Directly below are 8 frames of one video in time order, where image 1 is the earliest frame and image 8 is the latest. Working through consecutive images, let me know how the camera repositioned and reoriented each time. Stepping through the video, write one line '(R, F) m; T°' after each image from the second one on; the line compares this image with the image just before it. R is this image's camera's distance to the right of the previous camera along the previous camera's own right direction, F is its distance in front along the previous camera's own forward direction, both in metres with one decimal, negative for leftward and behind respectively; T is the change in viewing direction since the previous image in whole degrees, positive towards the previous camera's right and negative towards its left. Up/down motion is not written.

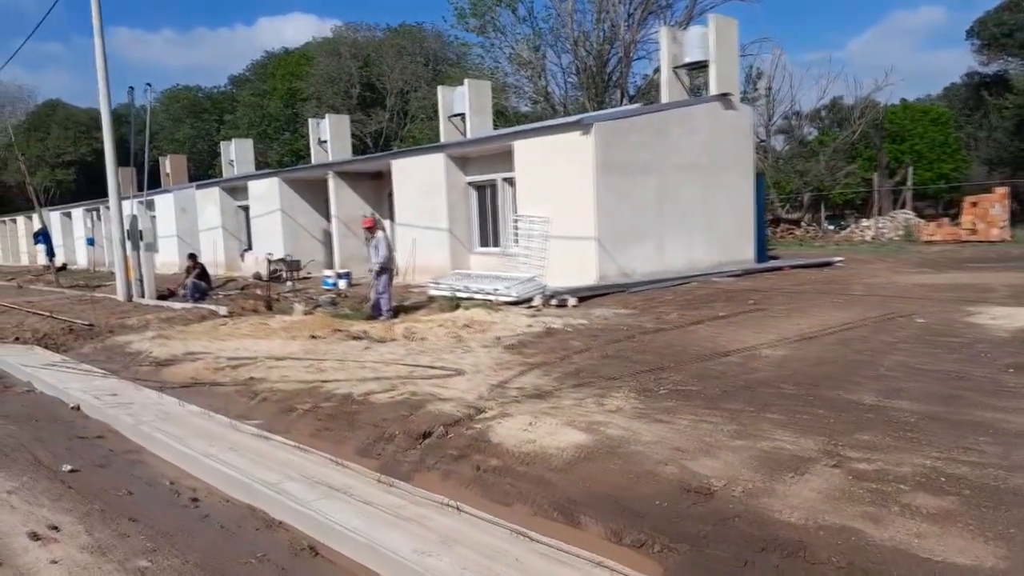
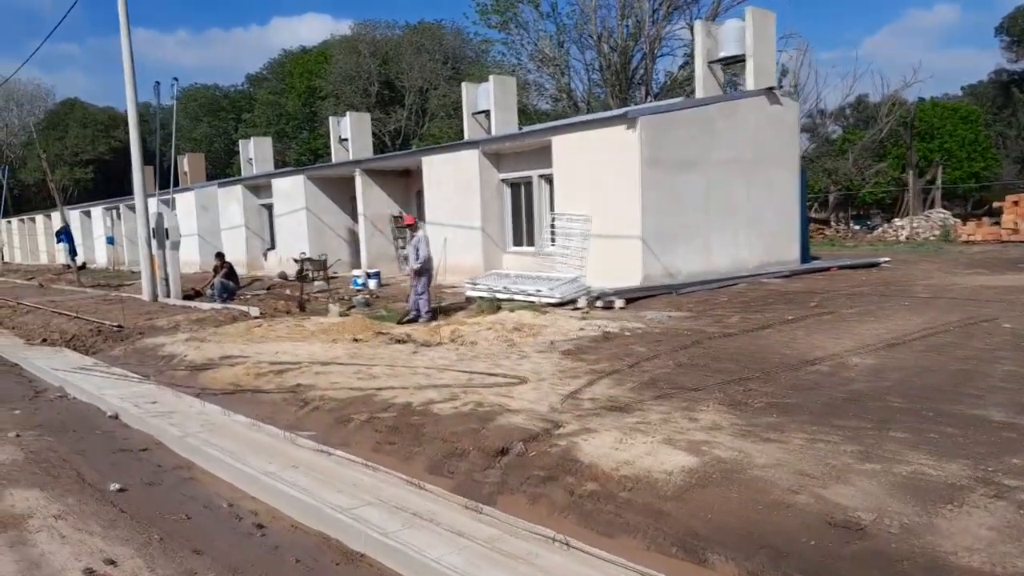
(-0.5, +0.6) m; -1°
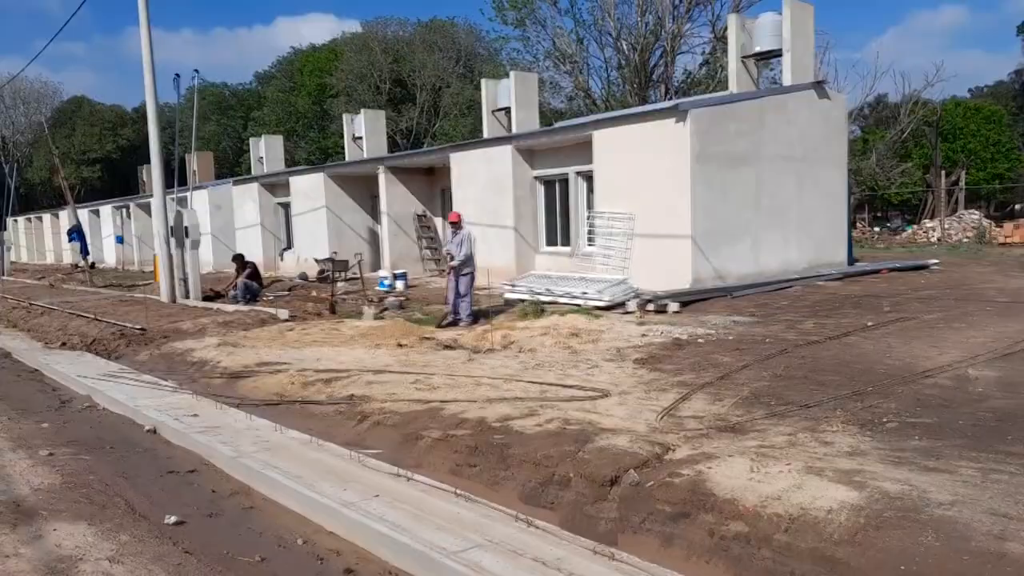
(-0.7, +0.7) m; 0°
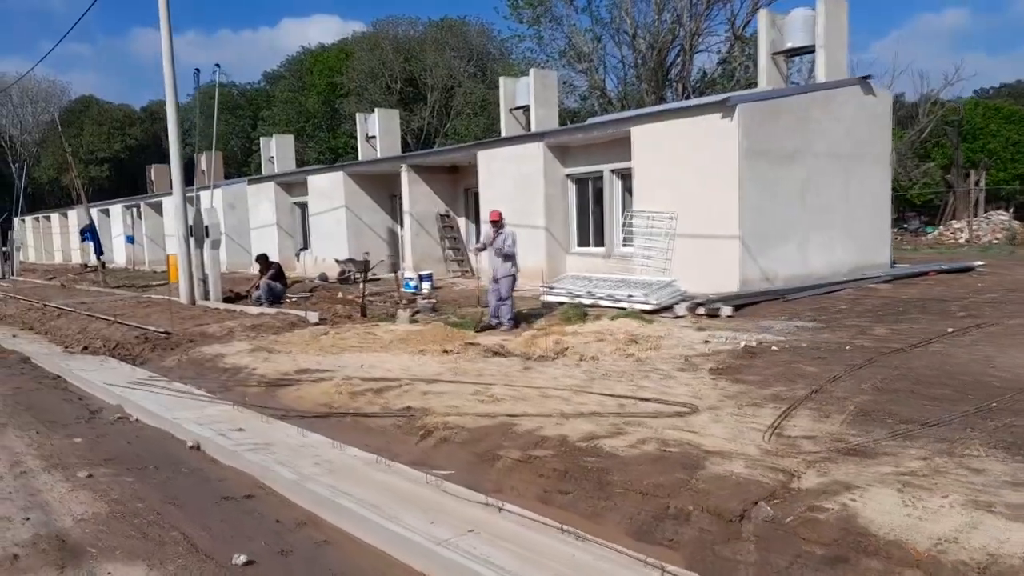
(-0.6, +0.6) m; 0°
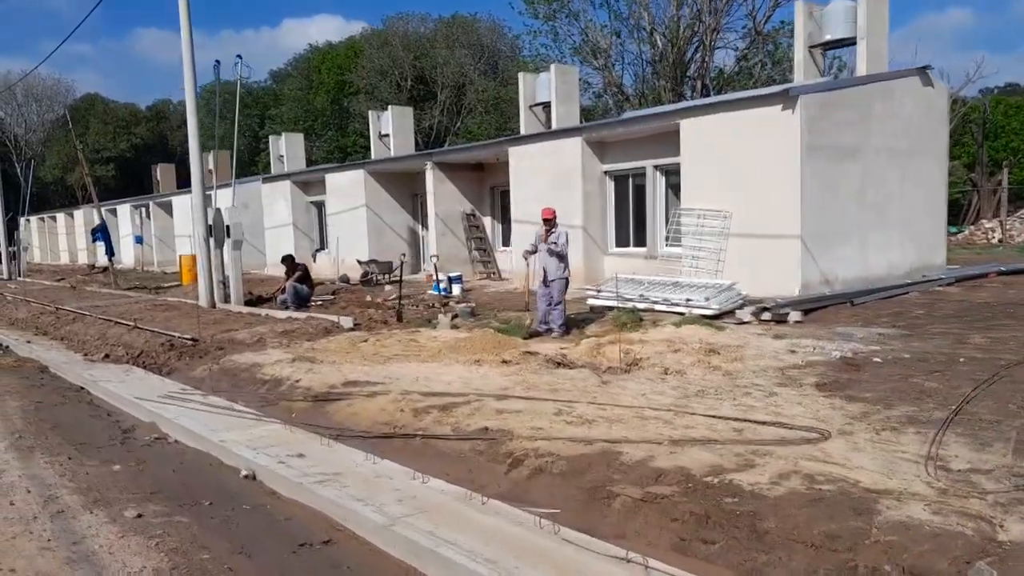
(-0.7, +0.8) m; 0°
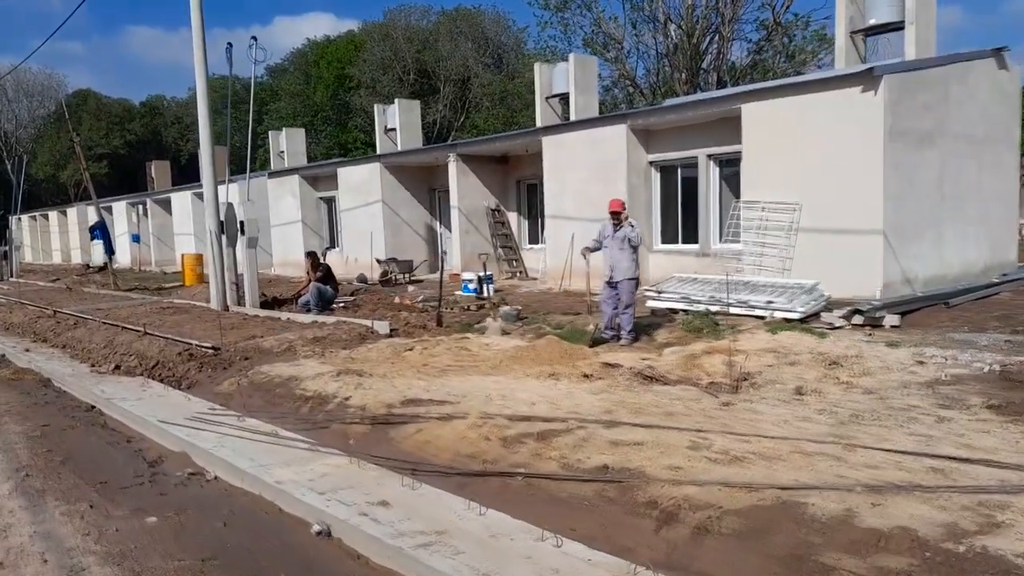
(-0.8, +1.2) m; +1°
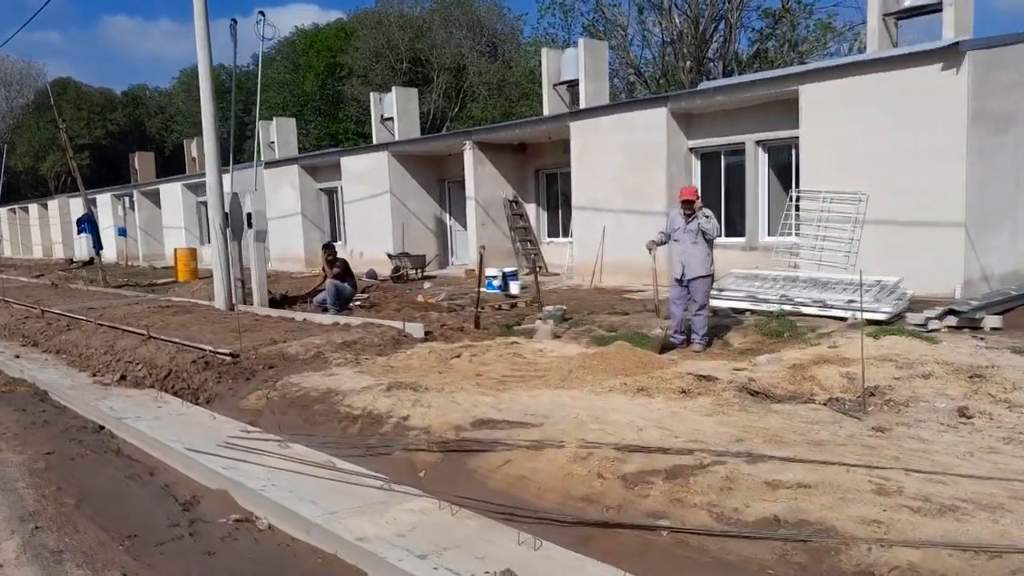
(-0.8, +1.1) m; +1°
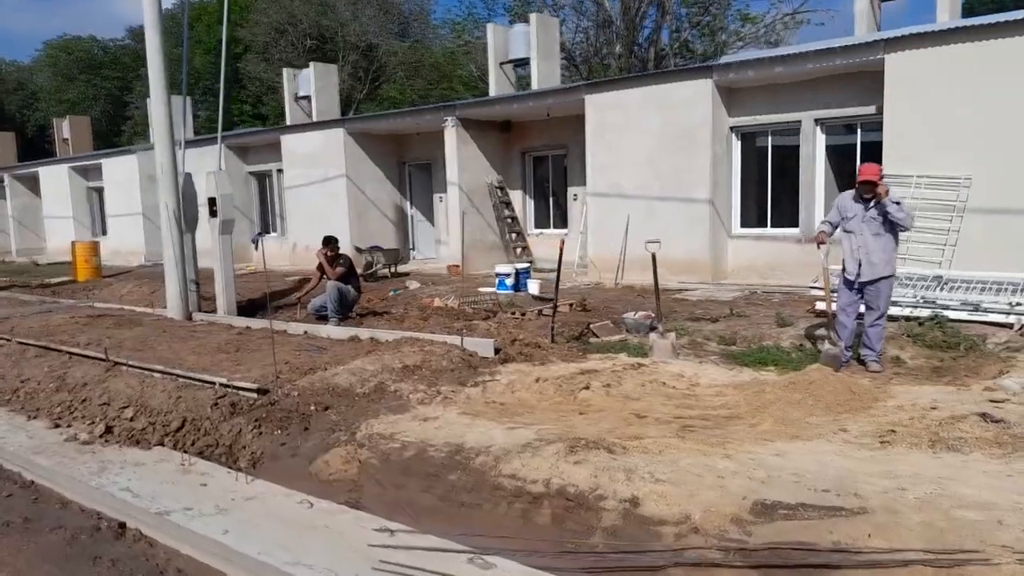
(-2.1, +2.3) m; +8°
